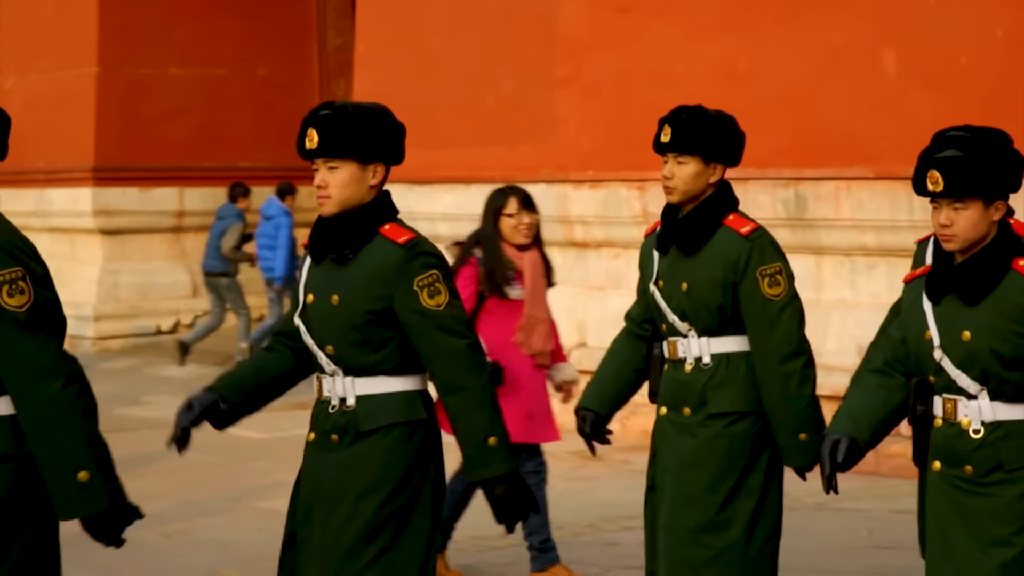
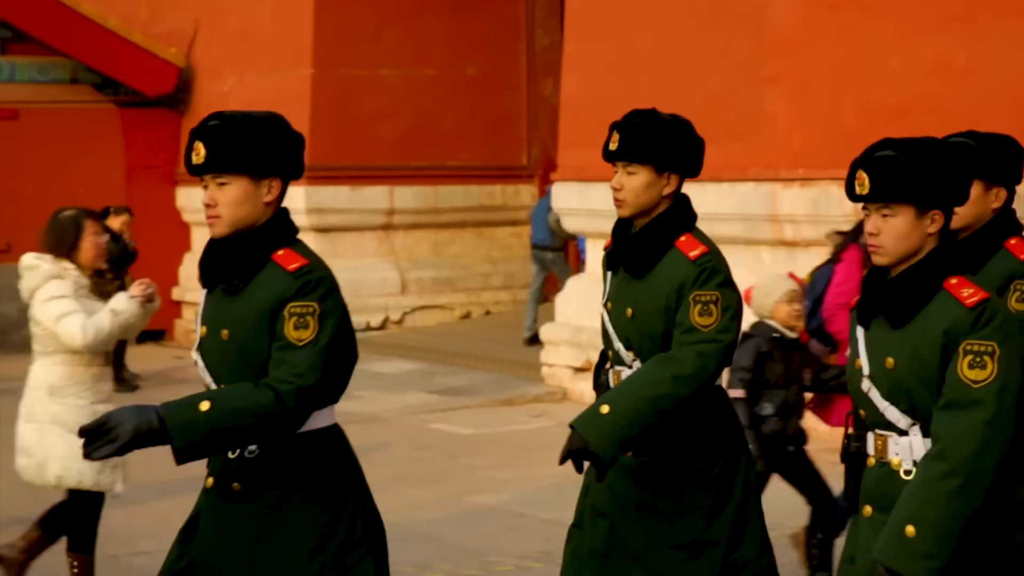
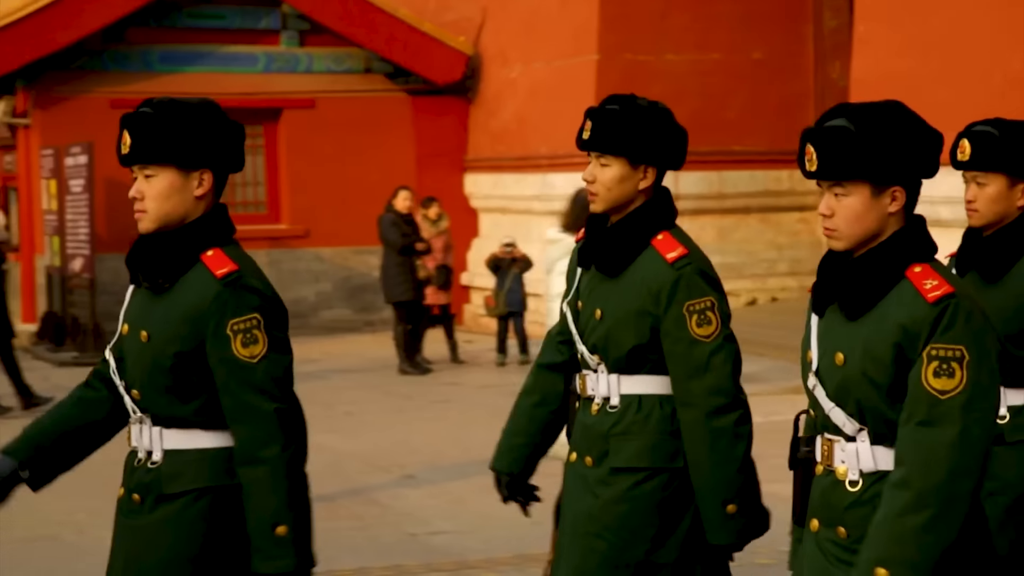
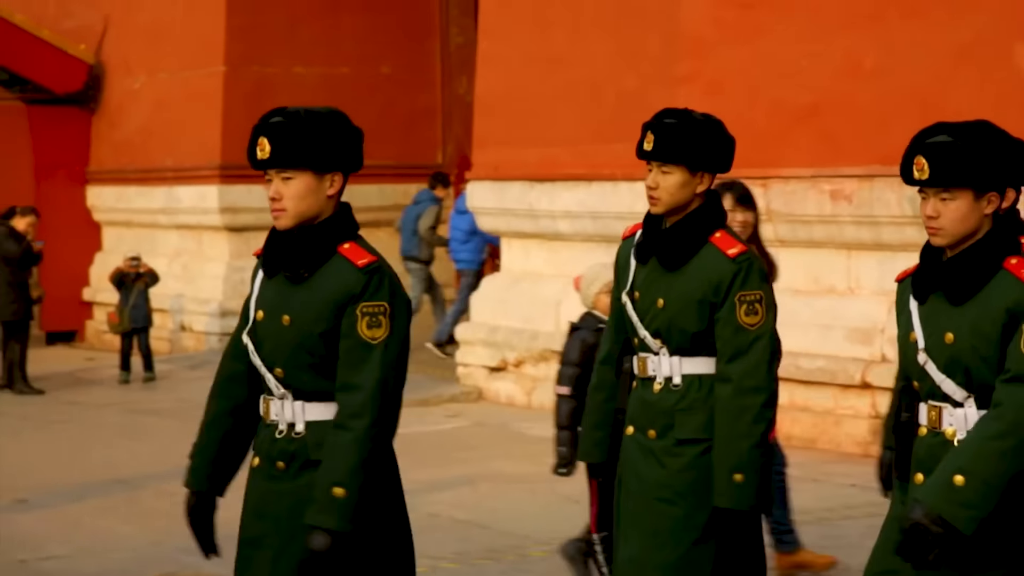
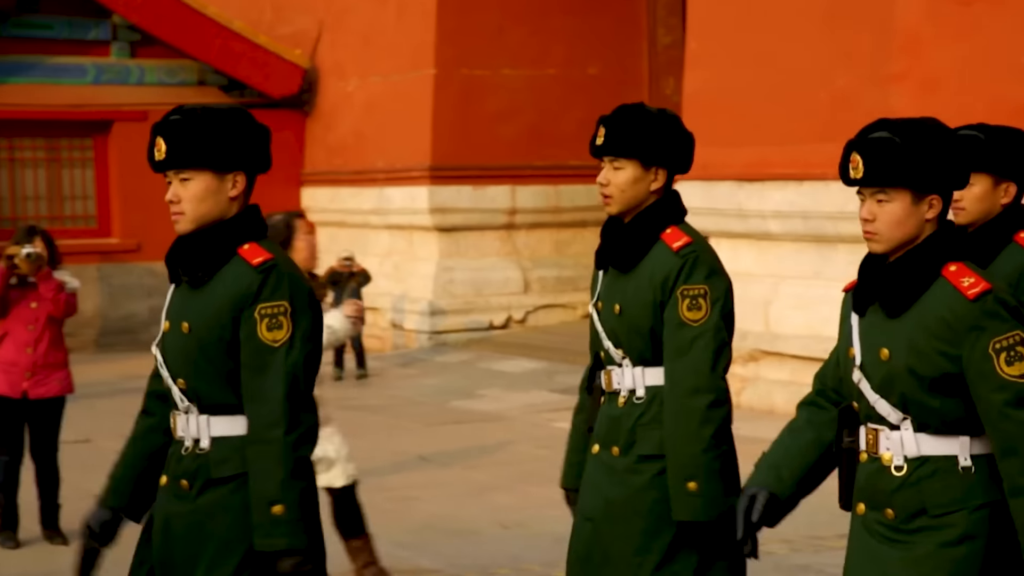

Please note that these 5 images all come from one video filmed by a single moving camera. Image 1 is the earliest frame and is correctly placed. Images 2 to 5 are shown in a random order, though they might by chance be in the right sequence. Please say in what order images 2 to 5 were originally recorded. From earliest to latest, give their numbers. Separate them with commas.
4, 2, 5, 3
